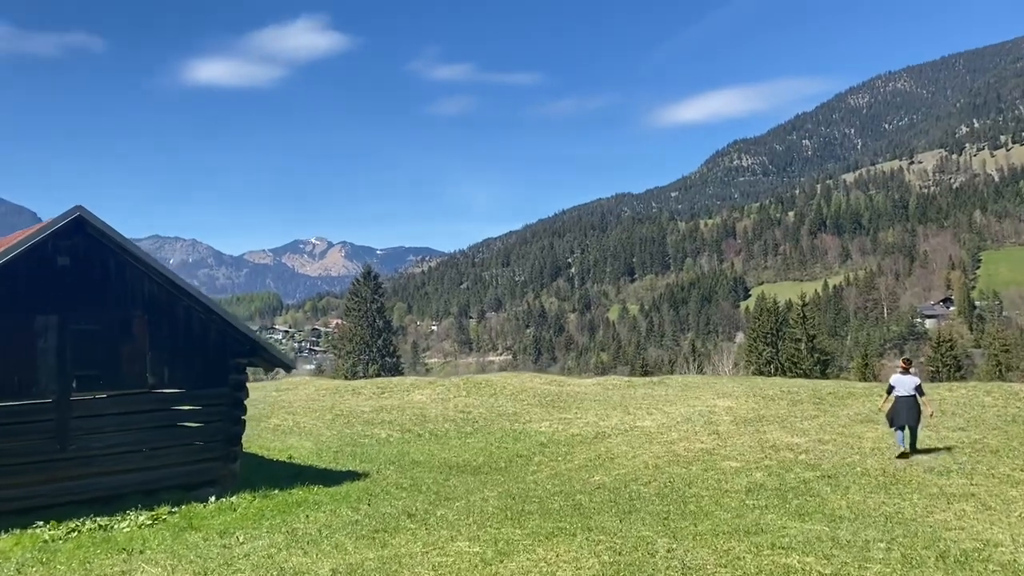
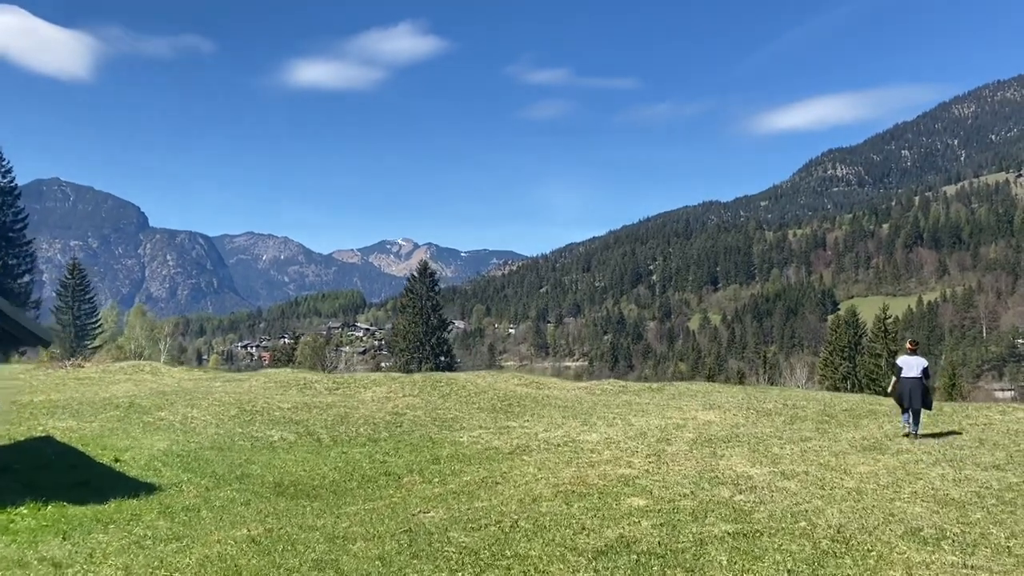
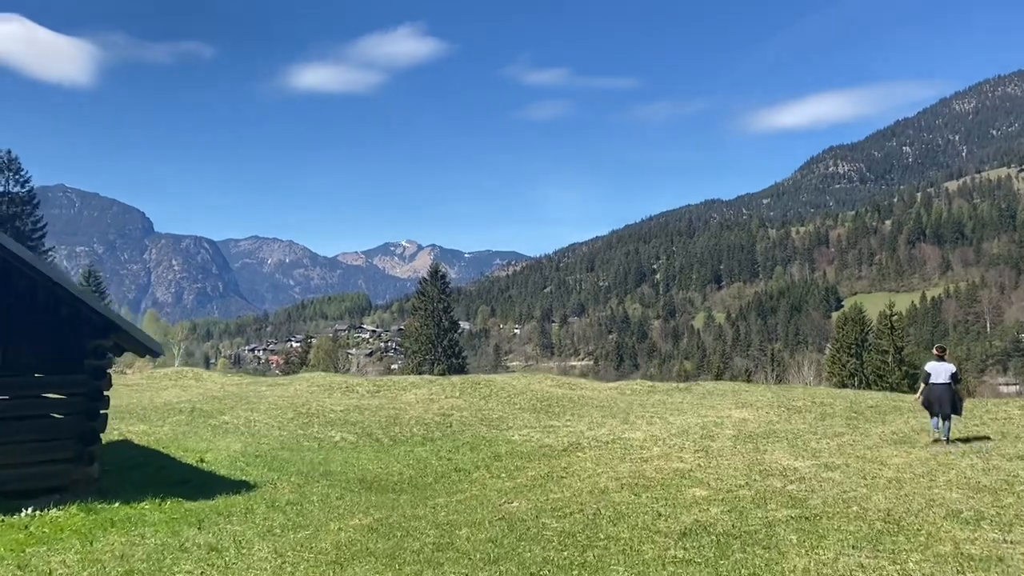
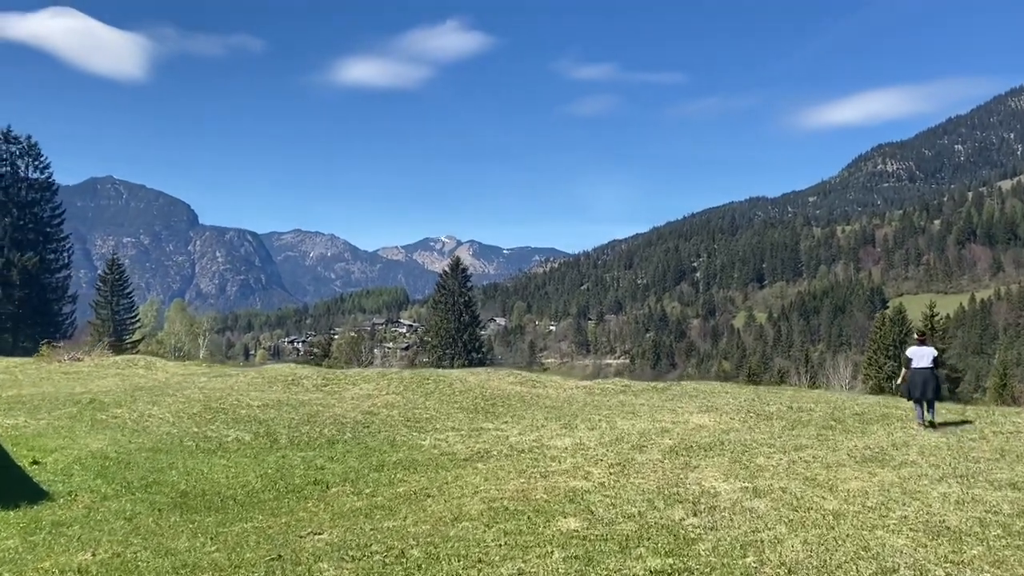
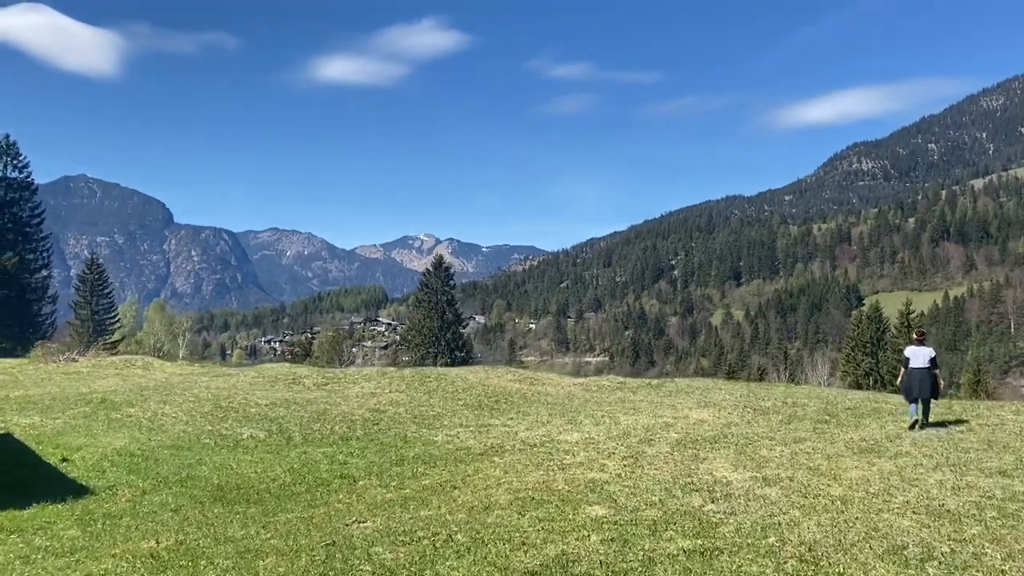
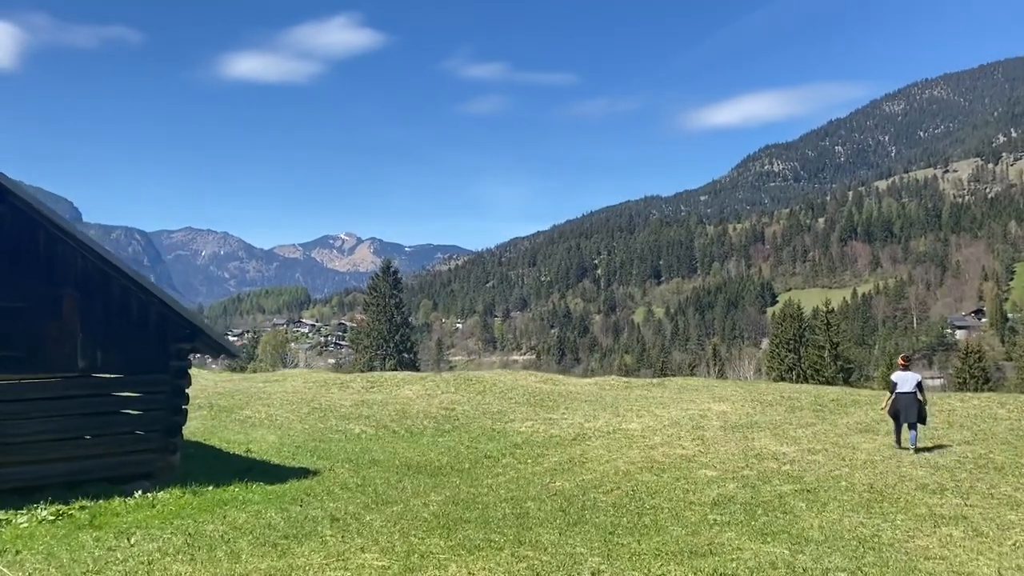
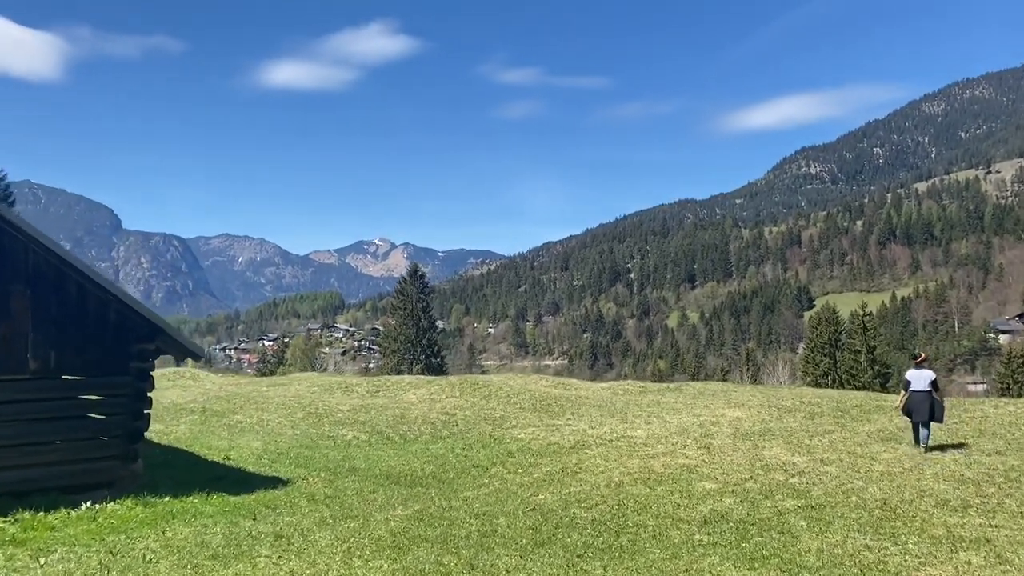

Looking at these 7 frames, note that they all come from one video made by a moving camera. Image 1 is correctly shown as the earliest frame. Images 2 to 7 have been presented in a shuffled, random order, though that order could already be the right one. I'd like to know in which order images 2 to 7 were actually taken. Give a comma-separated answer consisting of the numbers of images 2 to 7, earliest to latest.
6, 7, 3, 2, 5, 4
